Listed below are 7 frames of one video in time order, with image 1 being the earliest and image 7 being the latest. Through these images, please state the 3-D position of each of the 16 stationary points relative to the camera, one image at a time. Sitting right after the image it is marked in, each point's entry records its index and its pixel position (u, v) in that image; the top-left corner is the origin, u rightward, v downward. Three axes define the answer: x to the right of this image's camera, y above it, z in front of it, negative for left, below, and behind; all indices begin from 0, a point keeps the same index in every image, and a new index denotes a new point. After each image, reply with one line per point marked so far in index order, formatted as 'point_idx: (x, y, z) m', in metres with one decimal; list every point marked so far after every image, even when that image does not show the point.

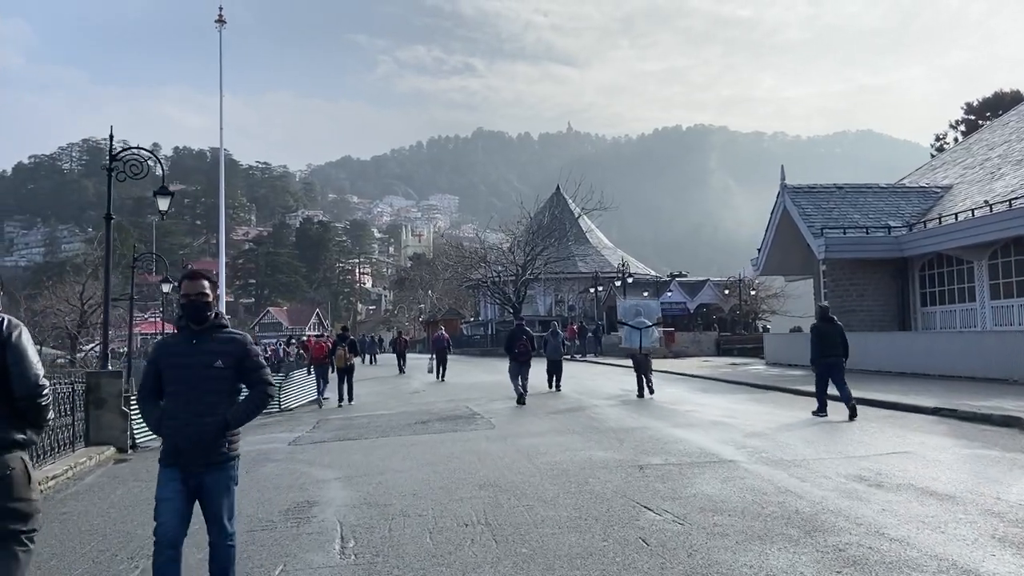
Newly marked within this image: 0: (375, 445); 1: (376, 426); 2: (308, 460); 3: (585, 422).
0: (-2.3, -2.7, +13.1) m
1: (-2.8, -2.9, +16.2) m
2: (-3.0, -2.6, +11.6) m
3: (+1.5, -2.5, +14.6) m
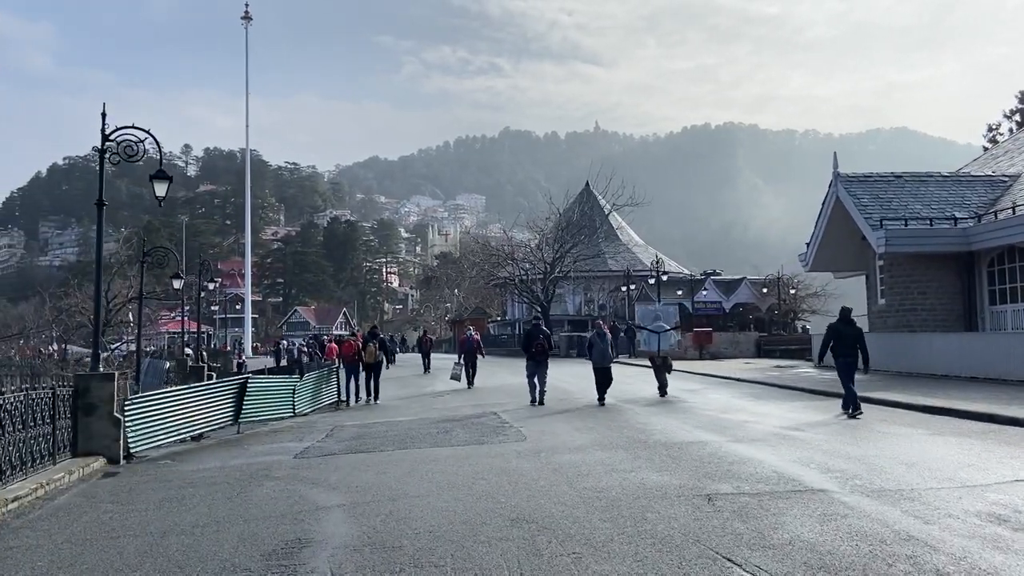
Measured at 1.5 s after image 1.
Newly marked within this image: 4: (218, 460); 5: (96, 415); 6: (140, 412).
0: (-1.8, -2.6, +11.4) m
1: (-2.2, -2.8, +14.6) m
2: (-2.6, -2.5, +10.0) m
3: (+2.1, -2.4, +12.8) m
4: (-5.0, -2.9, +13.0) m
5: (-7.2, -2.2, +13.4) m
6: (-6.9, -2.4, +14.3) m
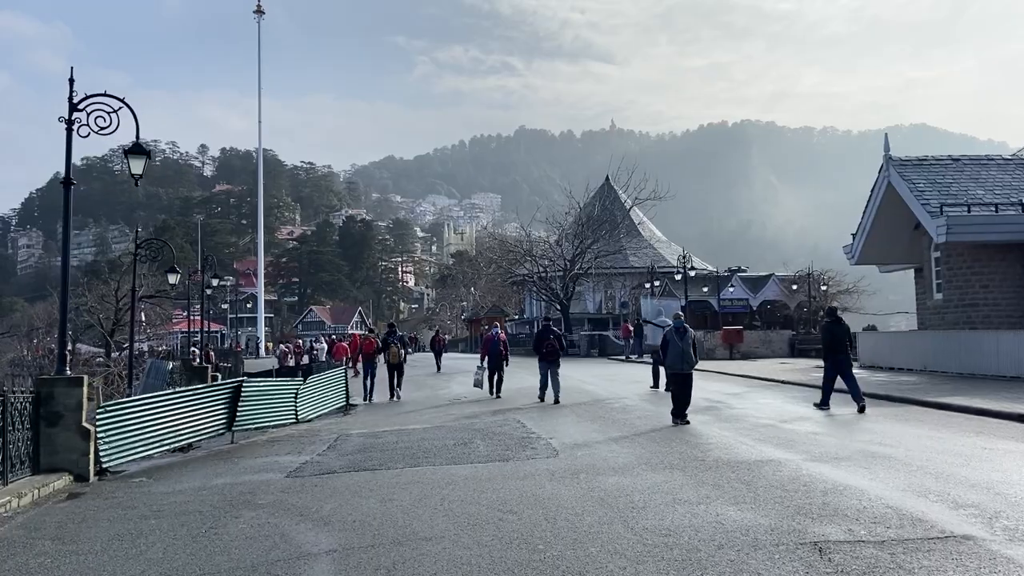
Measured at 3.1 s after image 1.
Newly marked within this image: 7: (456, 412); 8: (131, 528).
0: (-1.4, -2.4, +9.6) m
1: (-1.7, -2.6, +12.7) m
2: (-2.2, -2.3, +8.1) m
3: (+2.5, -2.3, +10.9) m
4: (-4.6, -2.7, +11.2) m
5: (-6.8, -2.1, +11.7) m
6: (-6.5, -2.2, +12.5) m
7: (-1.3, -3.0, +18.7) m
8: (-3.9, -2.5, +8.0) m
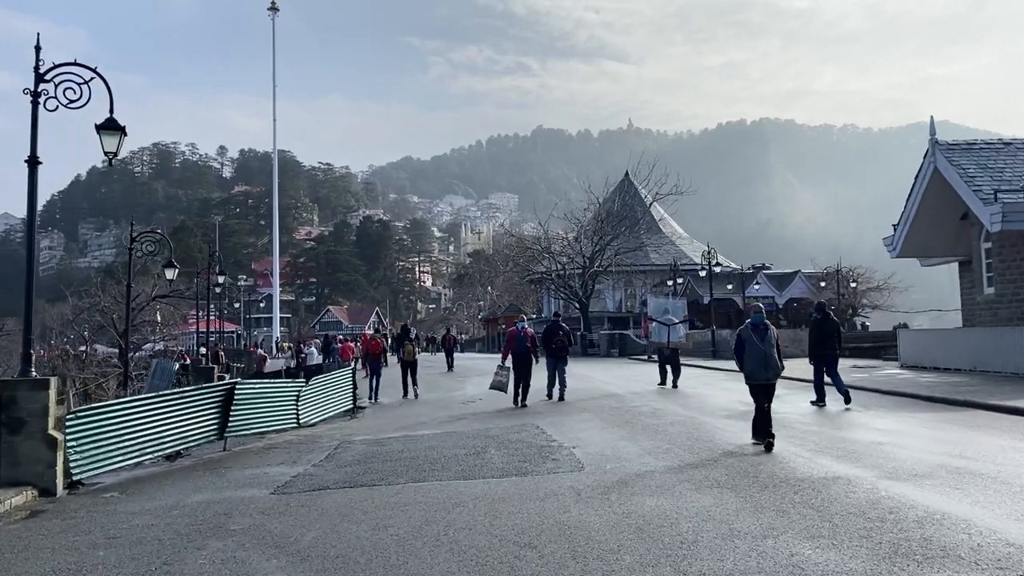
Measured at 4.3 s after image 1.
0: (-1.2, -2.3, +8.2) m
1: (-1.4, -2.5, +11.3) m
2: (-2.1, -2.2, +6.7) m
3: (+2.7, -2.1, +9.4) m
4: (-4.3, -2.6, +9.9) m
5: (-6.6, -1.9, +10.4) m
6: (-6.2, -2.1, +11.3) m
7: (-0.9, -2.9, +17.3) m
8: (-3.8, -2.3, +6.7) m
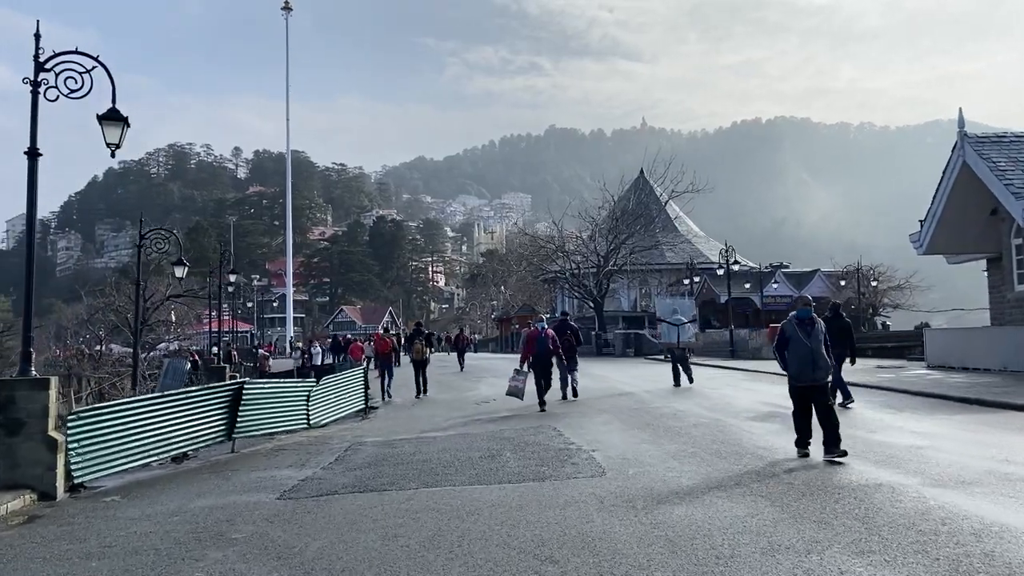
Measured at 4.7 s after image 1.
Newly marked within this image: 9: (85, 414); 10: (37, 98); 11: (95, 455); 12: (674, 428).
0: (-1.0, -2.2, +7.7) m
1: (-1.2, -2.4, +10.9) m
2: (-1.9, -2.1, +6.3) m
3: (+2.9, -2.0, +8.9) m
4: (-4.1, -2.6, +9.5) m
5: (-6.3, -1.9, +10.0) m
6: (-6.0, -2.0, +10.9) m
7: (-0.6, -2.8, +16.8) m
8: (-3.6, -2.3, +6.2) m
9: (-5.9, -1.8, +10.7) m
10: (-6.5, +2.6, +10.6) m
11: (-5.9, -2.4, +11.1) m
12: (+2.7, -2.3, +12.7) m
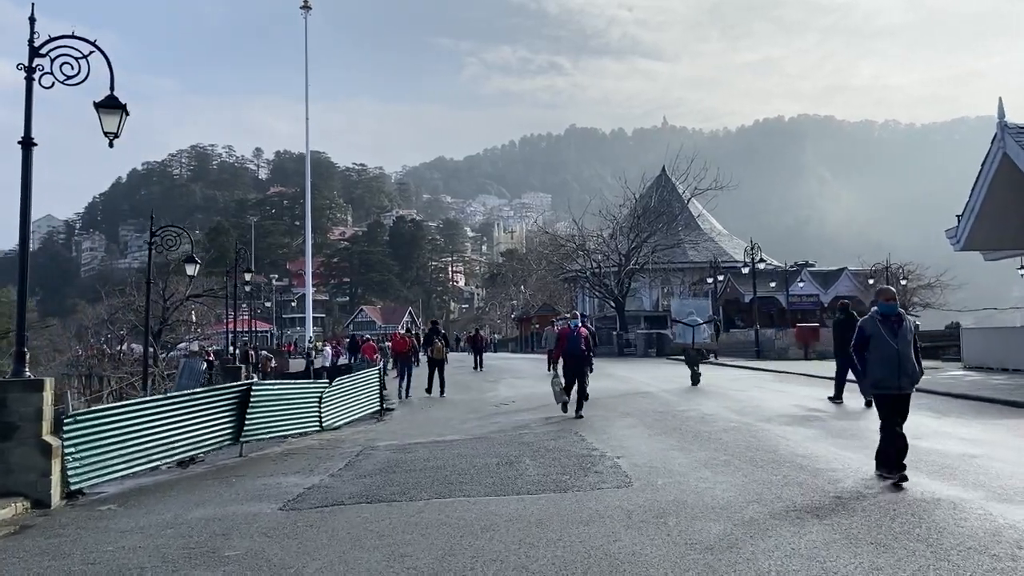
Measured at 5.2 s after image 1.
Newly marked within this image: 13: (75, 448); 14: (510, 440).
0: (-0.8, -2.2, +7.1) m
1: (-0.9, -2.4, +10.2) m
2: (-1.8, -2.1, +5.7) m
3: (+3.1, -2.0, +8.1) m
4: (-3.9, -2.5, +9.0) m
5: (-6.1, -1.8, +9.5) m
6: (-5.7, -2.0, +10.4) m
7: (-0.2, -2.7, +16.2) m
8: (-3.5, -2.2, +5.7) m
9: (-5.7, -1.7, +10.2) m
10: (-6.3, +2.7, +10.1) m
11: (-5.7, -2.3, +10.5) m
12: (+3.0, -2.2, +12.0) m
13: (-5.7, -2.1, +10.2) m
14: (0.0, -2.4, +12.2) m
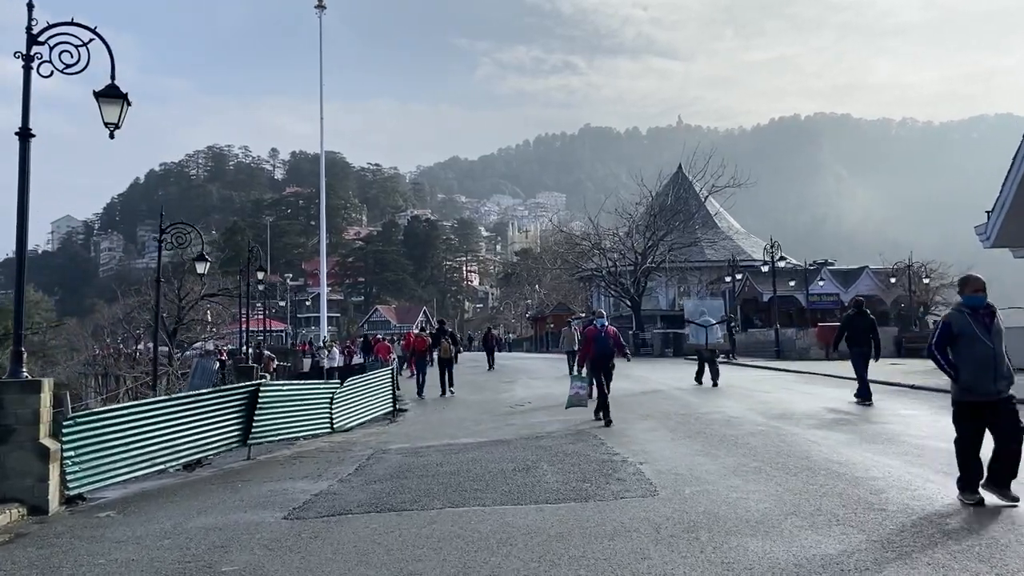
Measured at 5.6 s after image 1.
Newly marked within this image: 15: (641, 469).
0: (-0.7, -2.2, +6.6) m
1: (-0.7, -2.3, +9.7) m
2: (-1.6, -2.1, +5.2) m
3: (+3.3, -2.0, +7.6) m
4: (-3.7, -2.5, +8.5) m
5: (-5.9, -1.8, +9.2) m
6: (-5.5, -2.0, +10.0) m
7: (+0.1, -2.7, +15.7) m
8: (-3.3, -2.2, +5.2) m
9: (-5.5, -1.7, +9.8) m
10: (-6.1, +2.7, +9.7) m
11: (-5.5, -2.3, +10.2) m
12: (+3.2, -2.2, +11.4) m
13: (-5.5, -2.0, +9.8) m
14: (+0.2, -2.4, +11.7) m
15: (+1.5, -2.2, +9.3) m
